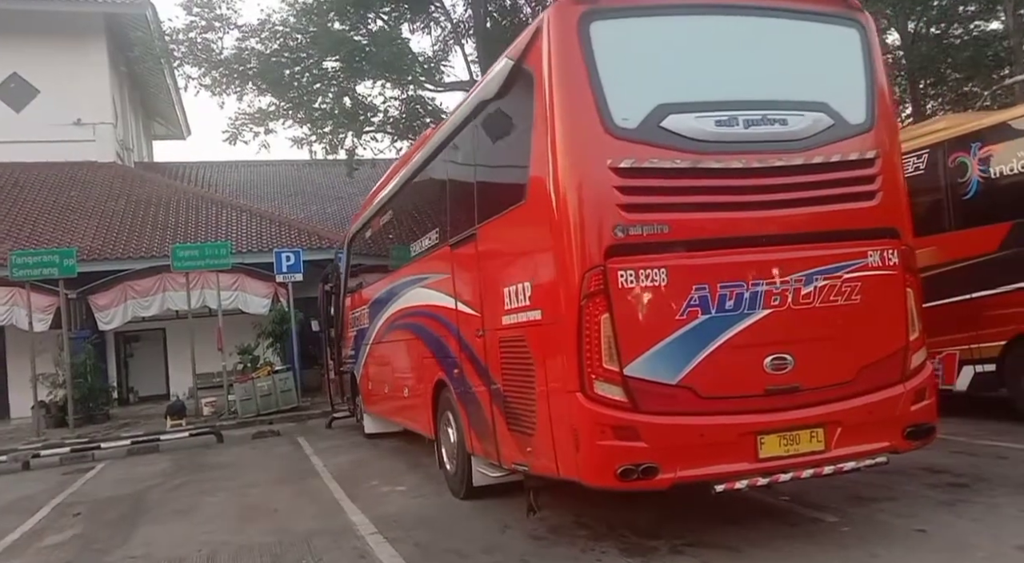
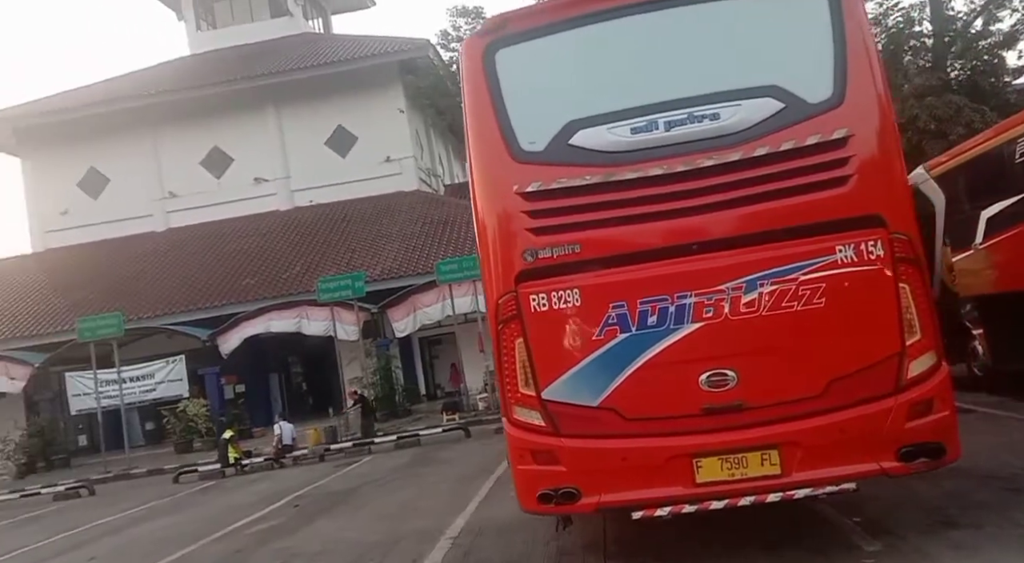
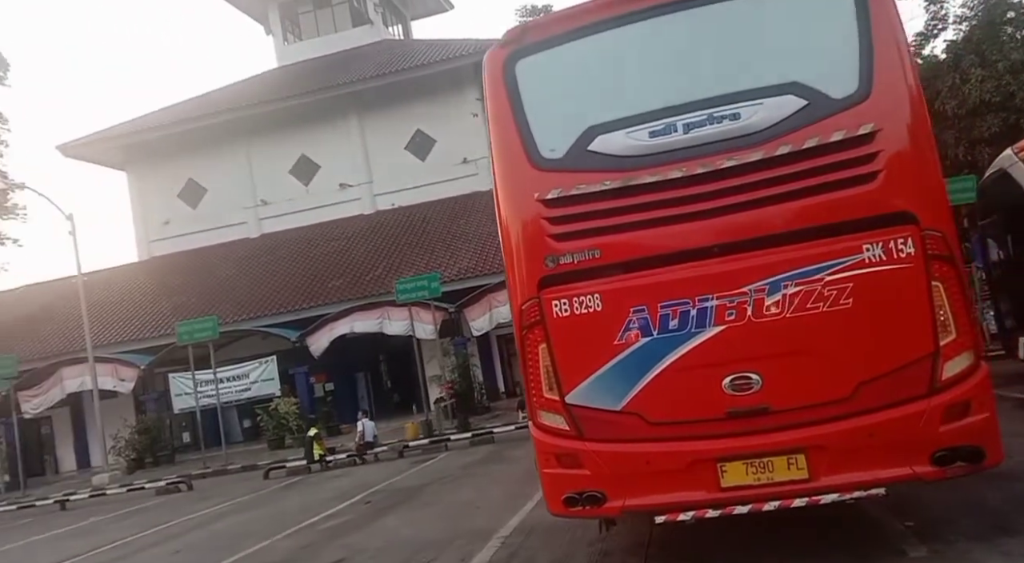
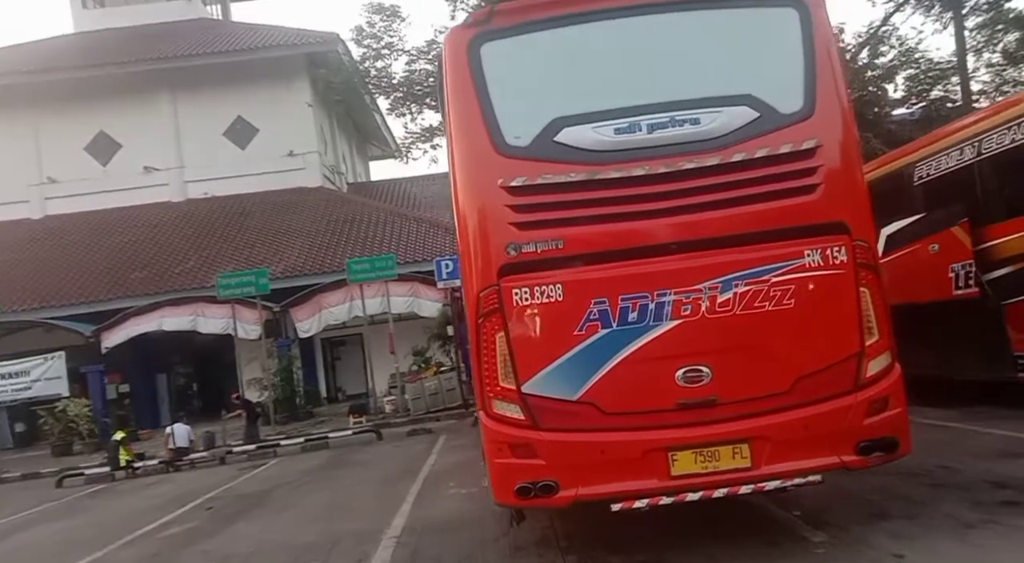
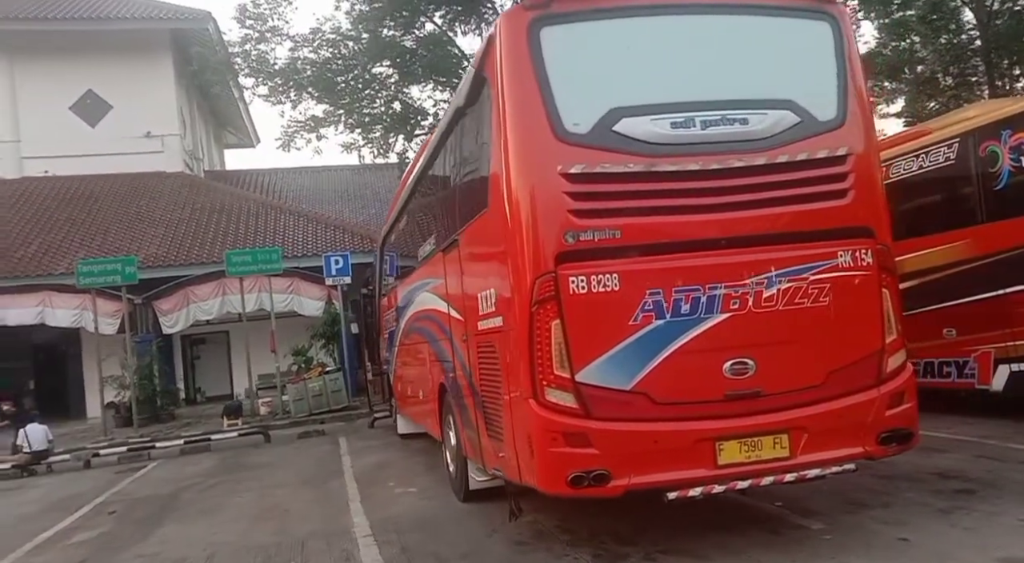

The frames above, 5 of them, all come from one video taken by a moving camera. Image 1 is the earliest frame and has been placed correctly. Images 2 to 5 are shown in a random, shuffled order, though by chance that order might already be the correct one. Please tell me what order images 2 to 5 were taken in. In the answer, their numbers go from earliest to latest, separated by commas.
5, 4, 2, 3
